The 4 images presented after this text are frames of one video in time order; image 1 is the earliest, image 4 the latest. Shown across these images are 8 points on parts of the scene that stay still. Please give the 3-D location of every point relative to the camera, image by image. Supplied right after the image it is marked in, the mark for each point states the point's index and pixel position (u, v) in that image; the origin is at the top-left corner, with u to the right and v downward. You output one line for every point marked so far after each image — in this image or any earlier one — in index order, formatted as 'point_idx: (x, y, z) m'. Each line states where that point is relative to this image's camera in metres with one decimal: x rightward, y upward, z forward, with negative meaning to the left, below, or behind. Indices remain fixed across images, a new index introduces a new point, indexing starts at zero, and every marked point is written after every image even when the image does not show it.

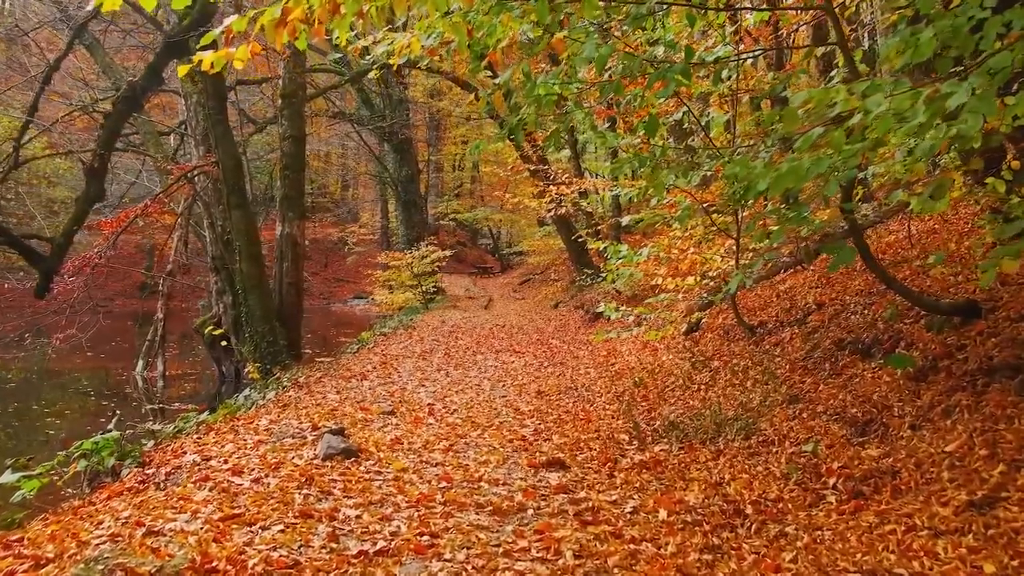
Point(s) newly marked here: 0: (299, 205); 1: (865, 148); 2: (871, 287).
0: (-4.8, +1.9, +14.6) m
1: (+2.3, +0.9, +4.2) m
2: (+4.6, 0.0, +8.1) m
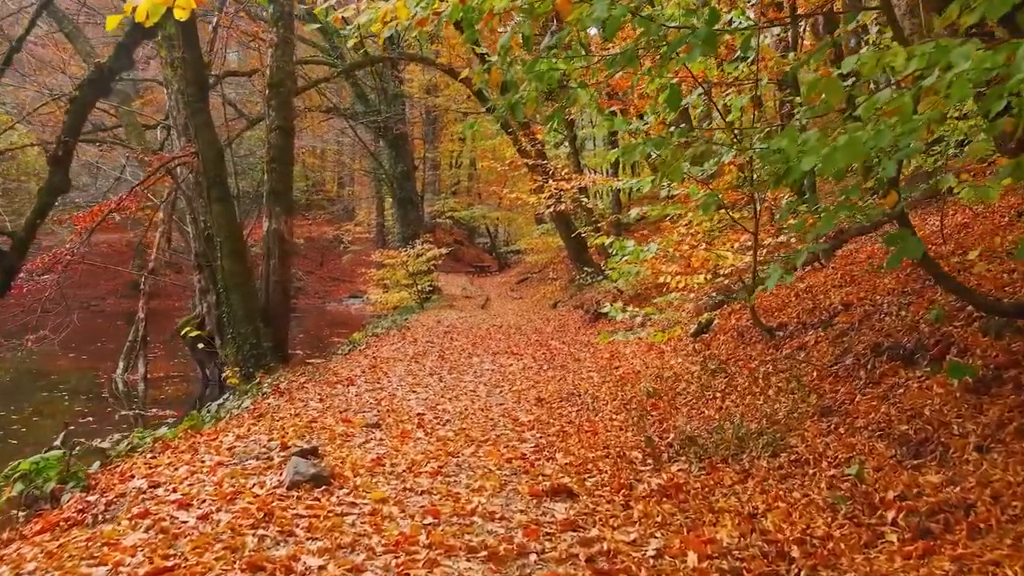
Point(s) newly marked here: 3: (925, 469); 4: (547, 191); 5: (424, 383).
0: (-4.8, +1.9, +13.8) m
1: (+2.3, +0.9, +3.5) m
2: (+4.5, 0.0, +7.4) m
3: (+2.9, -1.3, +4.5) m
4: (+0.9, +2.6, +17.2) m
5: (-1.5, -1.6, +10.8) m
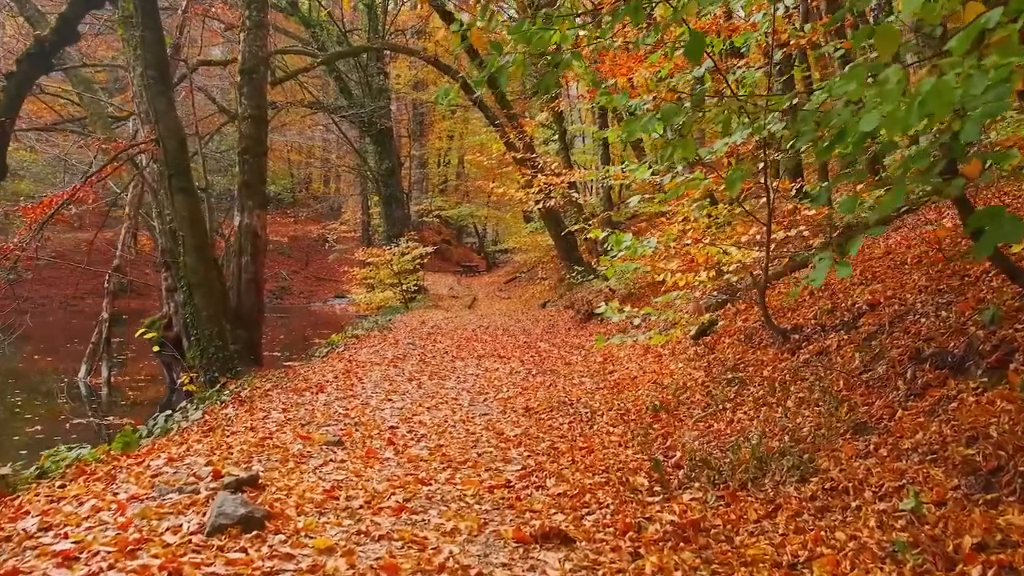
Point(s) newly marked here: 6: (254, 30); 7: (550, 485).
0: (-5.1, +1.9, +12.8) m
1: (+2.2, +1.0, +2.6) m
2: (+4.4, +0.1, +6.5) m
3: (+2.8, -1.2, +3.6) m
4: (+0.6, +2.6, +16.3) m
5: (-1.7, -1.6, +9.9) m
6: (-5.0, +5.0, +12.4) m
7: (+0.3, -1.6, +5.1) m
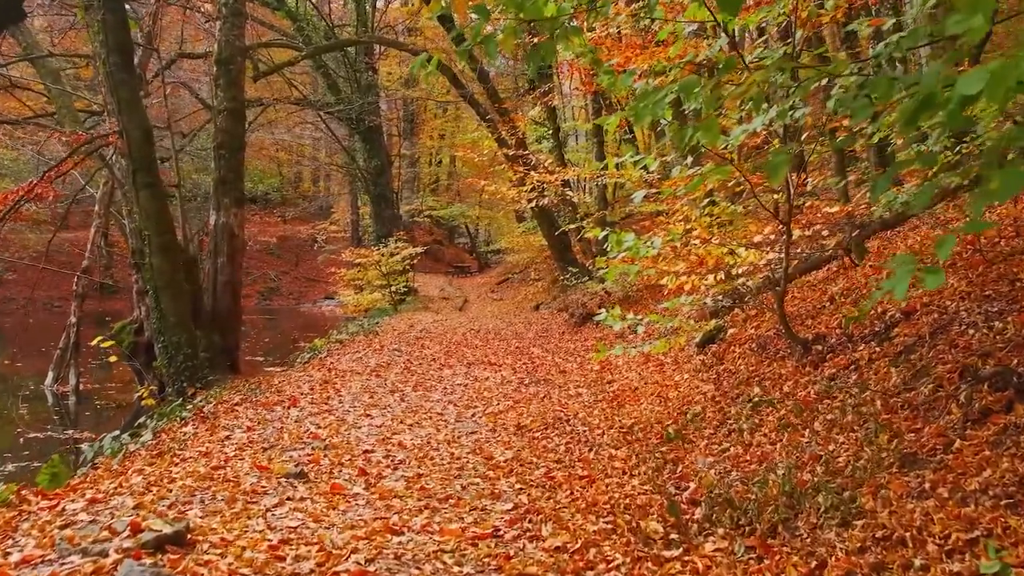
0: (-5.3, +1.8, +11.9) m
1: (+2.2, +0.9, +1.8) m
2: (+4.3, 0.0, +5.8) m
3: (+2.7, -1.3, +2.8) m
4: (+0.4, +2.6, +15.5) m
5: (-1.8, -1.6, +9.1) m
6: (-5.2, +4.9, +11.5) m
7: (+0.2, -1.6, +4.3) m
